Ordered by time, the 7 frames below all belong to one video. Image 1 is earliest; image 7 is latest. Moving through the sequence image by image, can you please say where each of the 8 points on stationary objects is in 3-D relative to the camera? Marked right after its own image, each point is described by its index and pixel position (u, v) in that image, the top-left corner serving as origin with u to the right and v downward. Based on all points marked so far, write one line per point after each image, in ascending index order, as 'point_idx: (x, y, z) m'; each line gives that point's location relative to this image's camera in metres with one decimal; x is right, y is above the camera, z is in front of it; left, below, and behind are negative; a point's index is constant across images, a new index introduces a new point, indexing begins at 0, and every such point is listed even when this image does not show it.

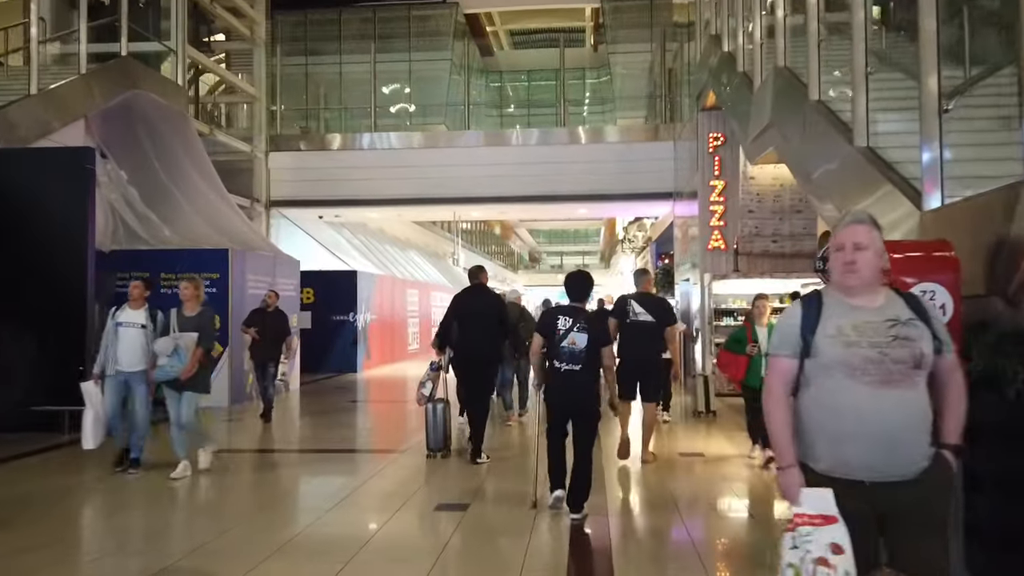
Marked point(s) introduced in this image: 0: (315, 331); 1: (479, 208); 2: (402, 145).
0: (-4.2, -0.9, +15.9) m
1: (-0.7, +1.8, +16.6) m
2: (-2.2, +3.1, +16.1) m
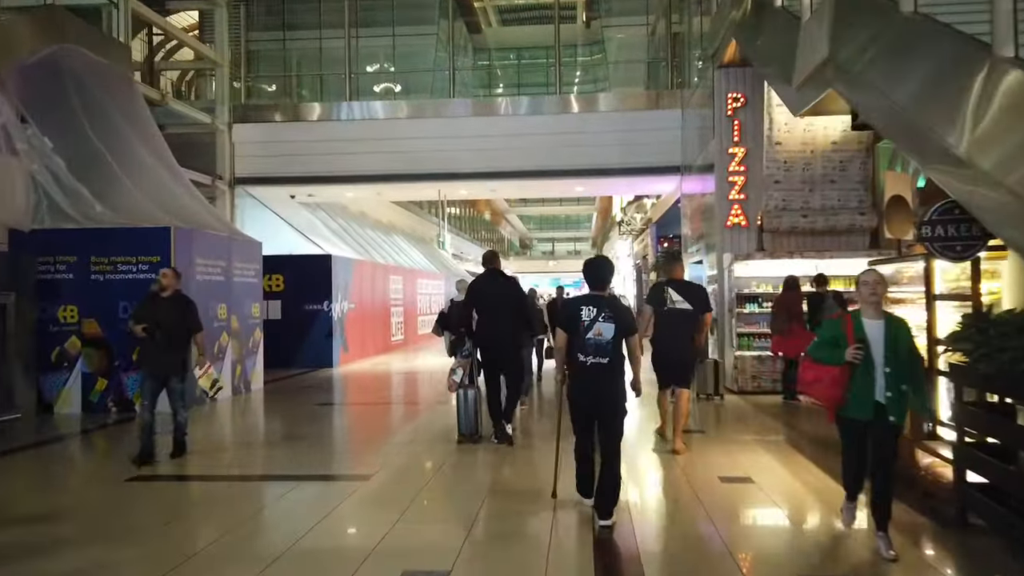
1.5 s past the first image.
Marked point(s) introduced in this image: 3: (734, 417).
0: (-4.3, -0.7, +14.3) m
1: (-0.9, +2.1, +15.0) m
2: (-2.4, +3.4, +14.5) m
3: (+2.7, -1.5, +8.9) m
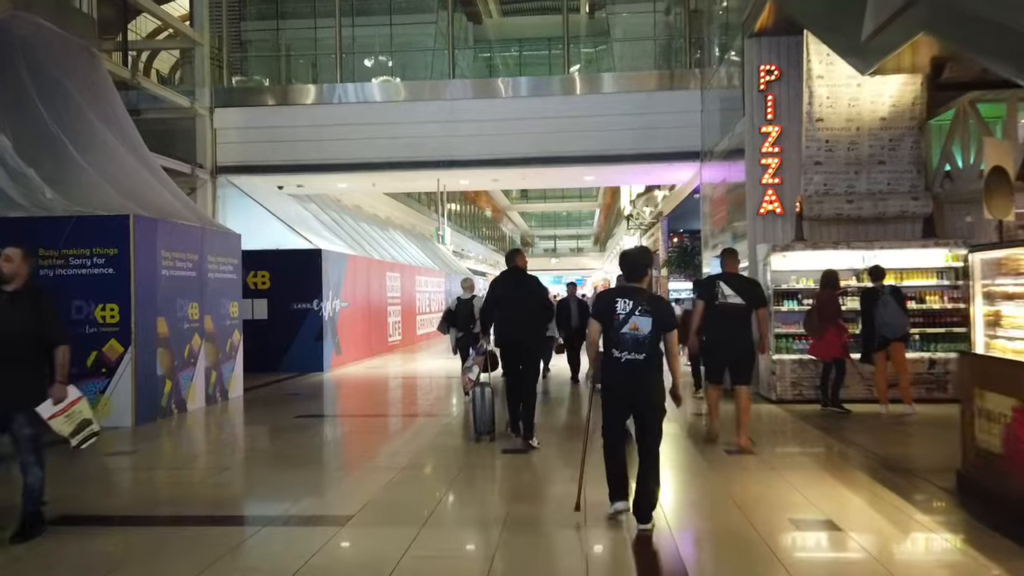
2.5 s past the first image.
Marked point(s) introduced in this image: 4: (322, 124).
0: (-4.2, -0.6, +13.2) m
1: (-0.9, +2.1, +13.9) m
2: (-2.3, +3.4, +13.4) m
3: (+2.8, -1.5, +7.8) m
4: (-3.4, +2.9, +13.5) m
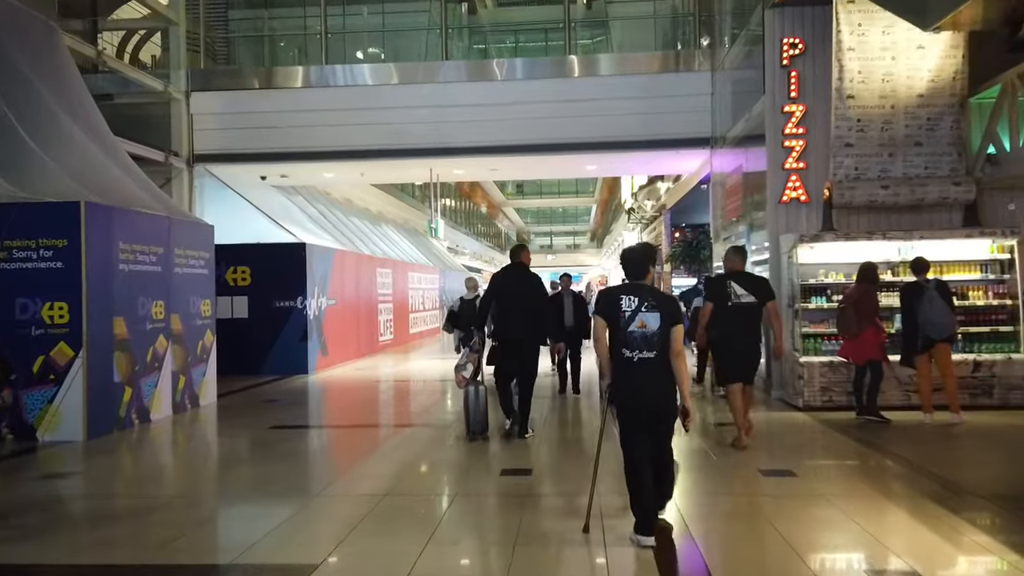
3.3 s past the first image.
0: (-4.3, -0.6, +12.4) m
1: (-0.9, +2.2, +13.1) m
2: (-2.3, +3.5, +12.5) m
3: (+2.8, -1.4, +7.0) m
4: (-3.5, +3.0, +12.6) m
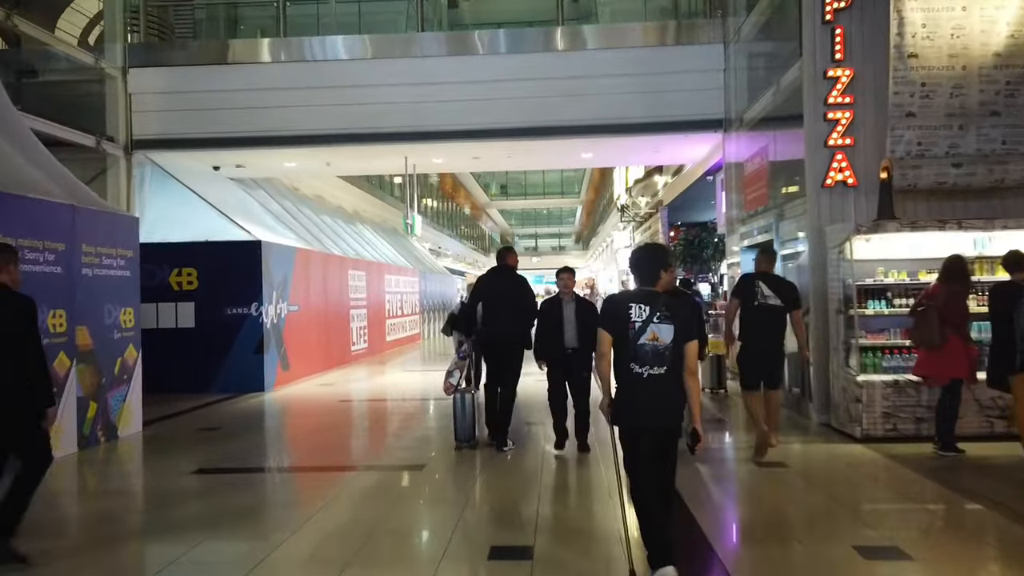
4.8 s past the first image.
0: (-4.5, -0.6, +10.8) m
1: (-1.1, +2.1, +11.6) m
2: (-2.5, +3.4, +11.0) m
3: (+2.7, -1.5, +5.5) m
4: (-3.7, +2.9, +11.0) m
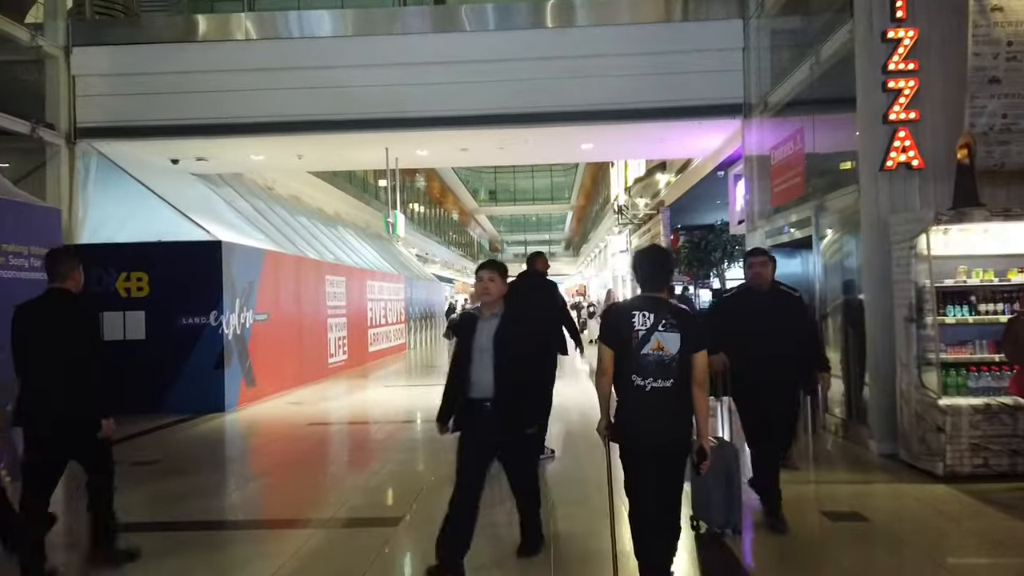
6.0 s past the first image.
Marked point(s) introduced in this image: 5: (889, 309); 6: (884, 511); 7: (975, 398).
0: (-4.5, -0.7, +9.5) m
1: (-1.2, +2.0, +10.4) m
2: (-2.6, +3.3, +9.8) m
3: (+2.7, -1.5, +4.4) m
4: (-3.8, +2.8, +9.8) m
5: (+2.9, -0.1, +5.8) m
6: (+2.4, -1.4, +4.7) m
7: (+3.1, -0.7, +5.0) m
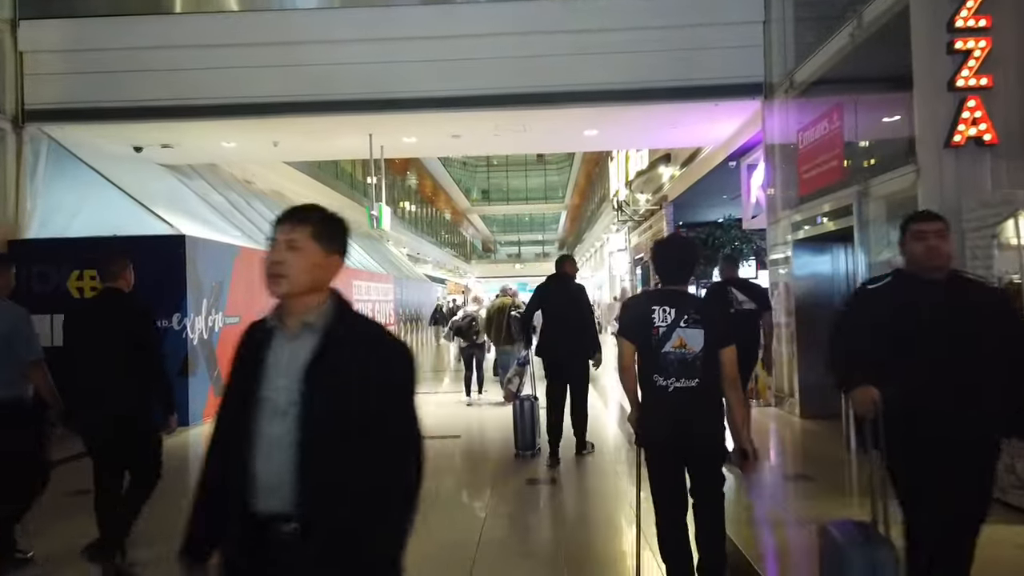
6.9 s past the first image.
0: (-4.6, -0.7, +8.5) m
1: (-1.3, +2.0, +9.4) m
2: (-2.7, +3.3, +8.8) m
3: (+2.7, -1.4, +3.5) m
4: (-3.8, +2.8, +8.8) m
5: (+2.9, -0.1, +4.9) m
6: (+2.4, -1.4, +3.8) m
7: (+3.1, -0.7, +4.2) m
